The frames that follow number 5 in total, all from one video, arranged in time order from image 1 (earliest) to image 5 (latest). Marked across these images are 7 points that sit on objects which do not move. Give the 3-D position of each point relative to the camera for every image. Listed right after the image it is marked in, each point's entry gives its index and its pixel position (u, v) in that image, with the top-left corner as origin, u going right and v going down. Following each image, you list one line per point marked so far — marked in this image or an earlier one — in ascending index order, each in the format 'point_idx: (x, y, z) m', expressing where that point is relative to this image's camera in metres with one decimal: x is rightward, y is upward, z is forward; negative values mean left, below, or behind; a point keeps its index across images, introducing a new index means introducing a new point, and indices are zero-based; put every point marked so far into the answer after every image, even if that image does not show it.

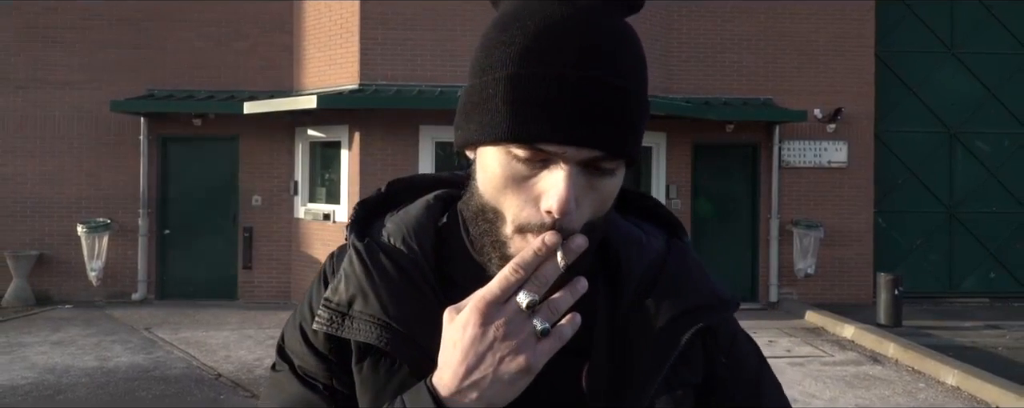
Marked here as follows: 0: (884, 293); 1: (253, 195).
0: (+3.9, -0.9, +9.7) m
1: (-3.0, +0.1, +10.5) m
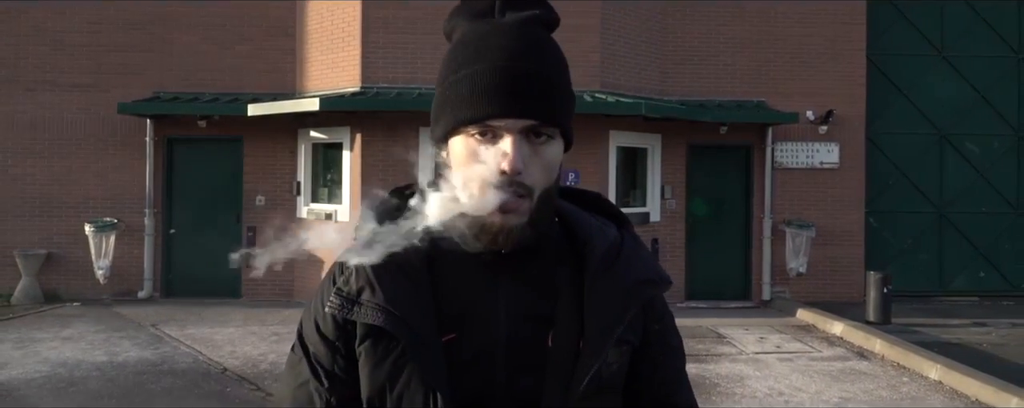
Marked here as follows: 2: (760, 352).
0: (+3.9, -0.9, +9.9) m
1: (-3.0, +0.1, +10.8) m
2: (+2.2, -1.3, +8.3) m
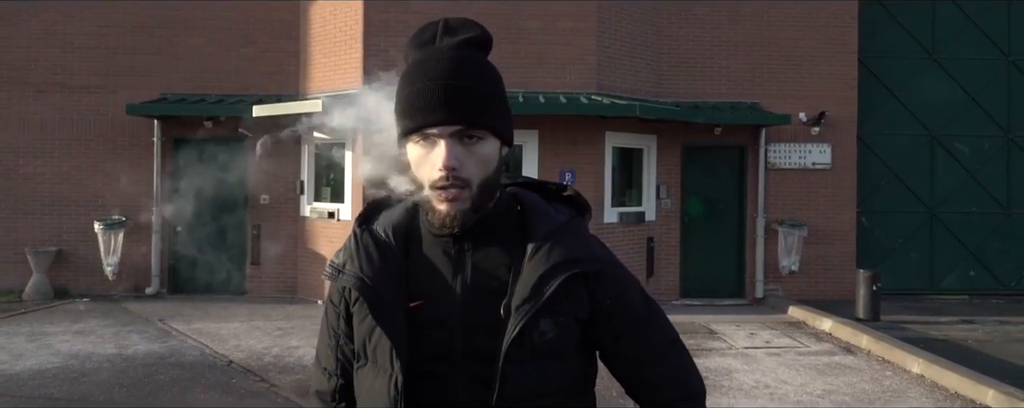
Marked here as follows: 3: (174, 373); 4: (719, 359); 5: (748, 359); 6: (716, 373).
0: (+3.9, -0.9, +10.1) m
1: (-3.0, +0.1, +11.0) m
2: (+2.2, -1.3, +8.5) m
3: (-2.5, -1.3, +6.9) m
4: (+1.8, -1.3, +7.9) m
5: (+2.1, -1.3, +8.0) m
6: (+1.7, -1.4, +7.5) m
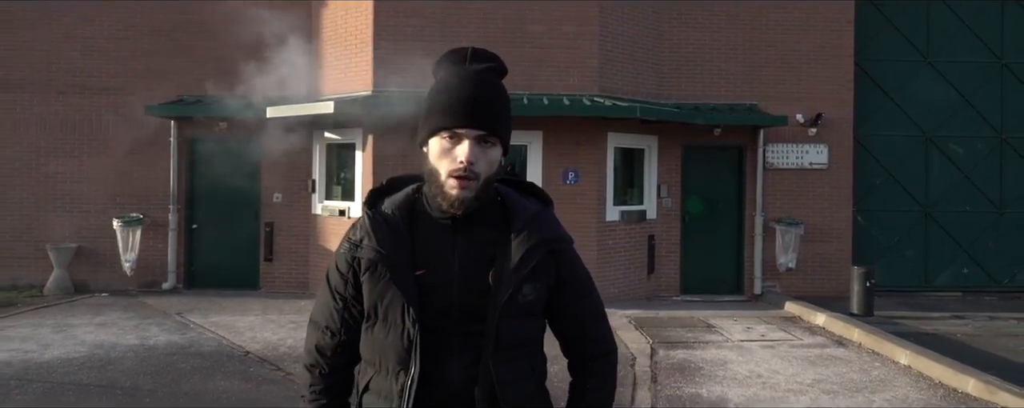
0: (+3.9, -0.9, +10.4) m
1: (-2.9, +0.1, +11.4) m
2: (+2.2, -1.3, +8.8) m
3: (-2.5, -1.2, +7.3) m
4: (+1.8, -1.3, +8.3) m
5: (+2.1, -1.3, +8.3) m
6: (+1.7, -1.4, +7.8) m
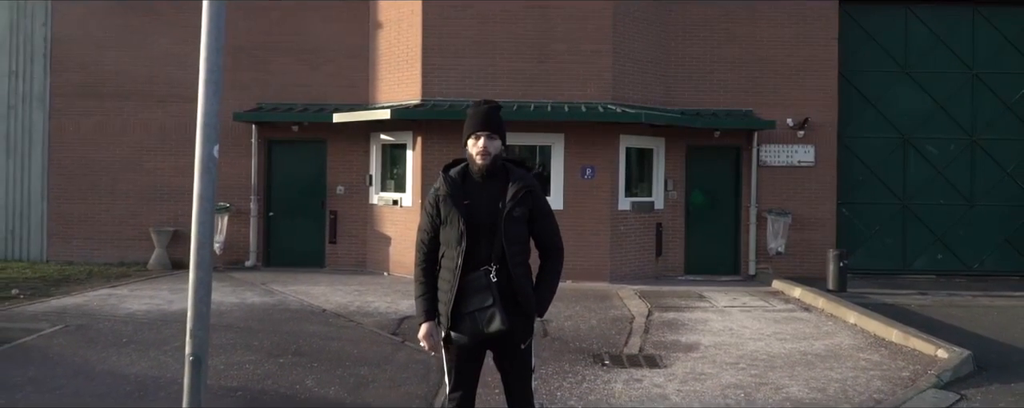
0: (+4.3, -0.8, +12.2) m
1: (-2.5, +0.3, +13.5) m
2: (+2.5, -1.2, +10.7) m
3: (-2.3, -1.1, +9.3) m
4: (+2.1, -1.2, +10.2) m
5: (+2.3, -1.2, +10.2) m
6: (+1.9, -1.2, +9.7) m
